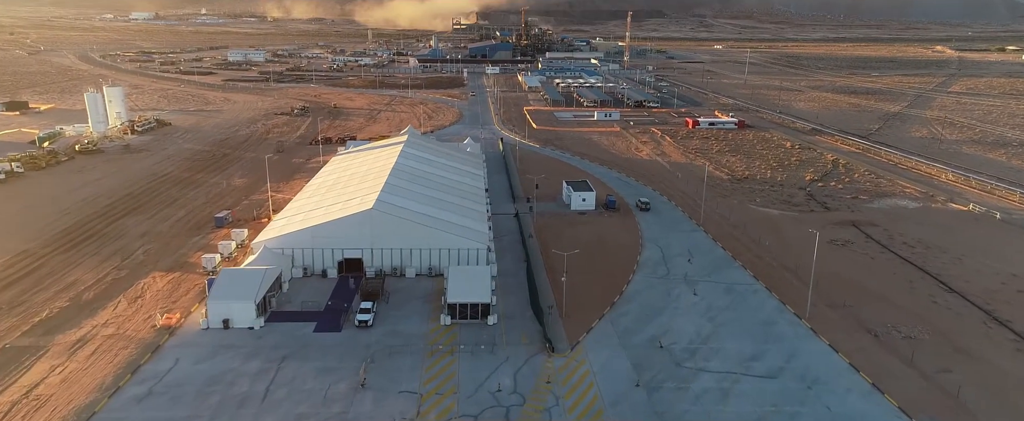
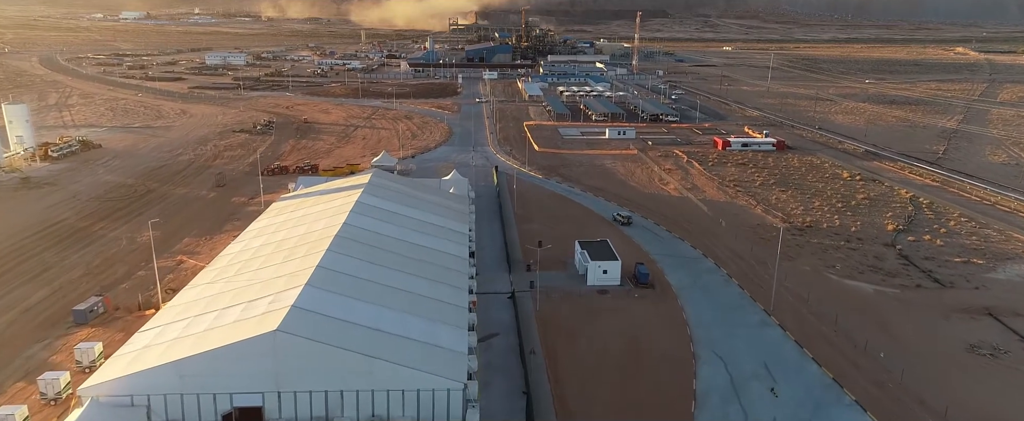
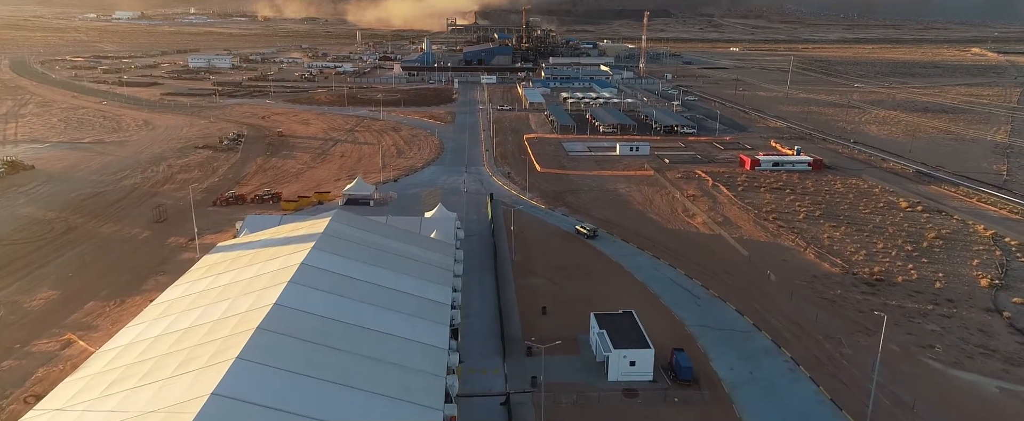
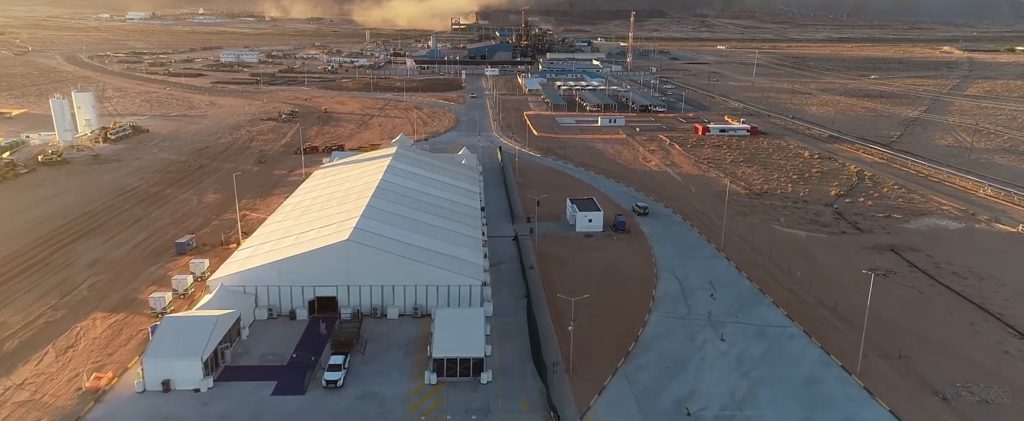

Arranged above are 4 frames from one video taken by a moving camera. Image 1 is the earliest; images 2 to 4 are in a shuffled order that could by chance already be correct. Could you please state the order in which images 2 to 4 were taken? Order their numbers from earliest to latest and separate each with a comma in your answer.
4, 2, 3
